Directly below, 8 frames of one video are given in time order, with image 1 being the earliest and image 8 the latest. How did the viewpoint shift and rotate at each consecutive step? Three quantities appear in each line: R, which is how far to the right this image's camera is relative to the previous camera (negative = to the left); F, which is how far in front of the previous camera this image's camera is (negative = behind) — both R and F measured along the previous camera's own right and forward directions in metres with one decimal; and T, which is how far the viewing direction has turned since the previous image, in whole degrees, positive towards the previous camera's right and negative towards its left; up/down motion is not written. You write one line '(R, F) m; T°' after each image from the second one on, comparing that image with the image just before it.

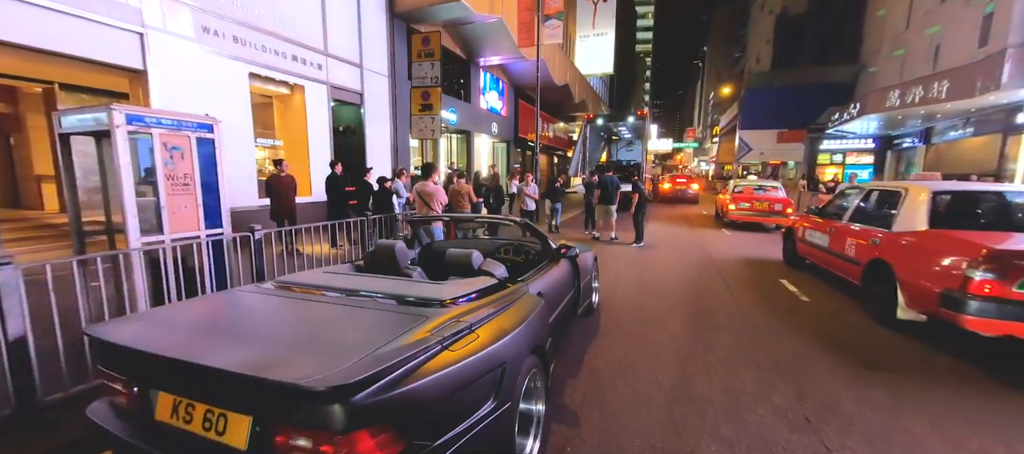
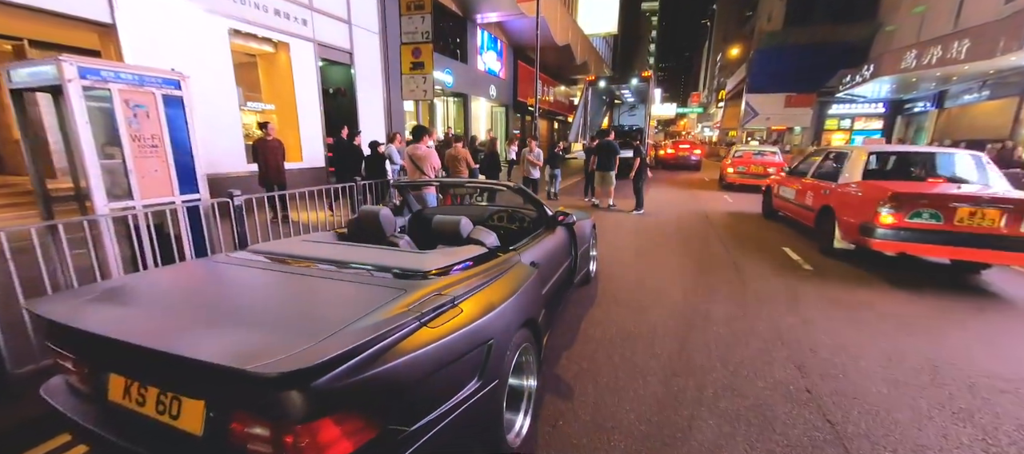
(+0.1, +0.2) m; 0°
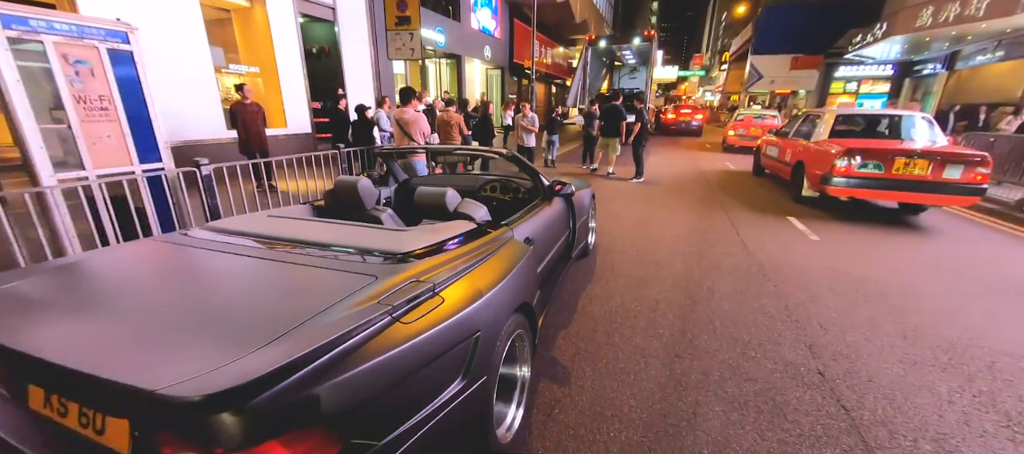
(0.0, +0.3) m; 0°
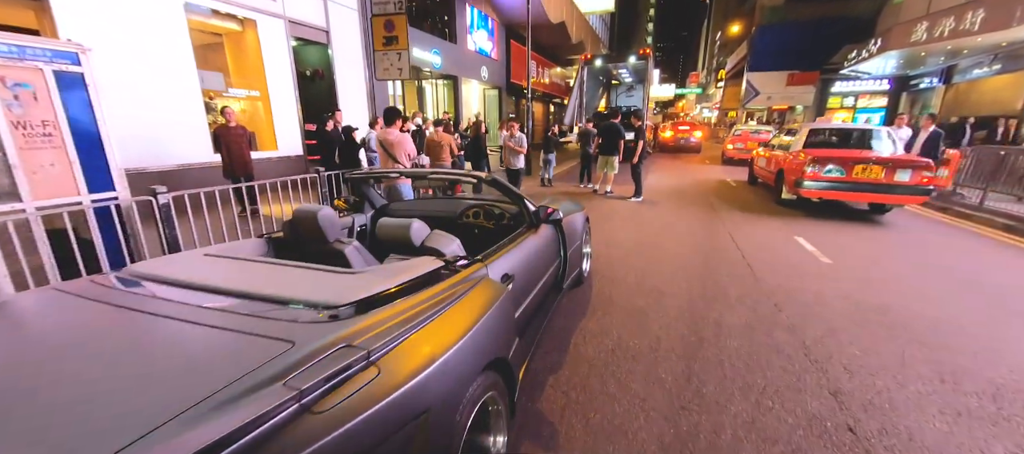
(+0.1, +0.3) m; 0°
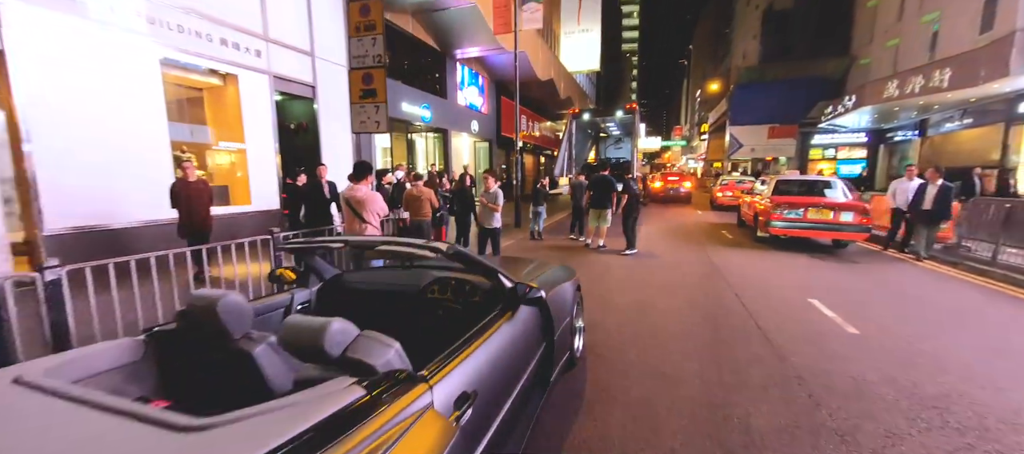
(+0.1, +0.5) m; +1°
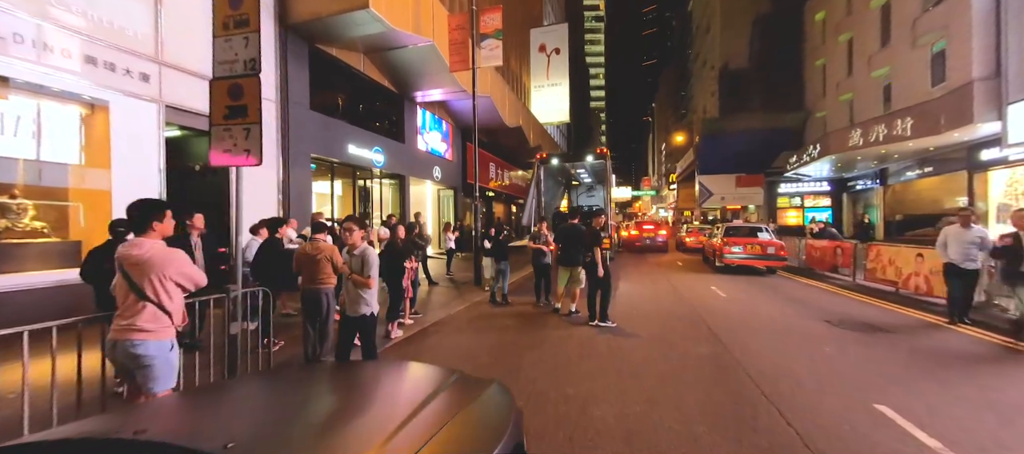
(+0.5, +1.7) m; +4°
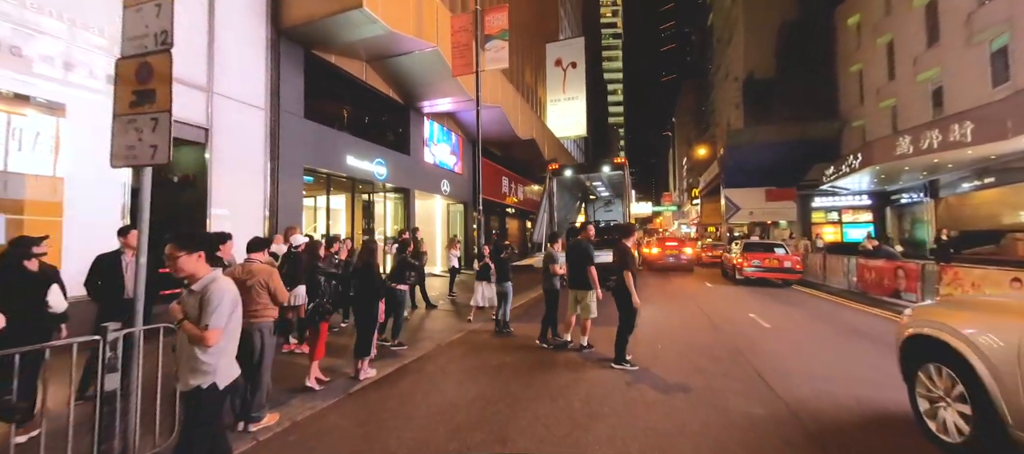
(+0.3, +1.1) m; -3°
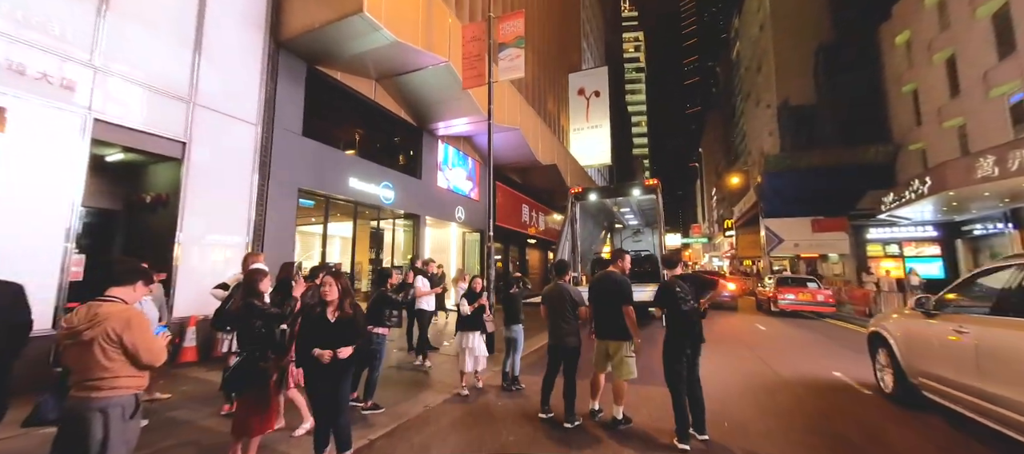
(+0.2, +1.4) m; -4°
